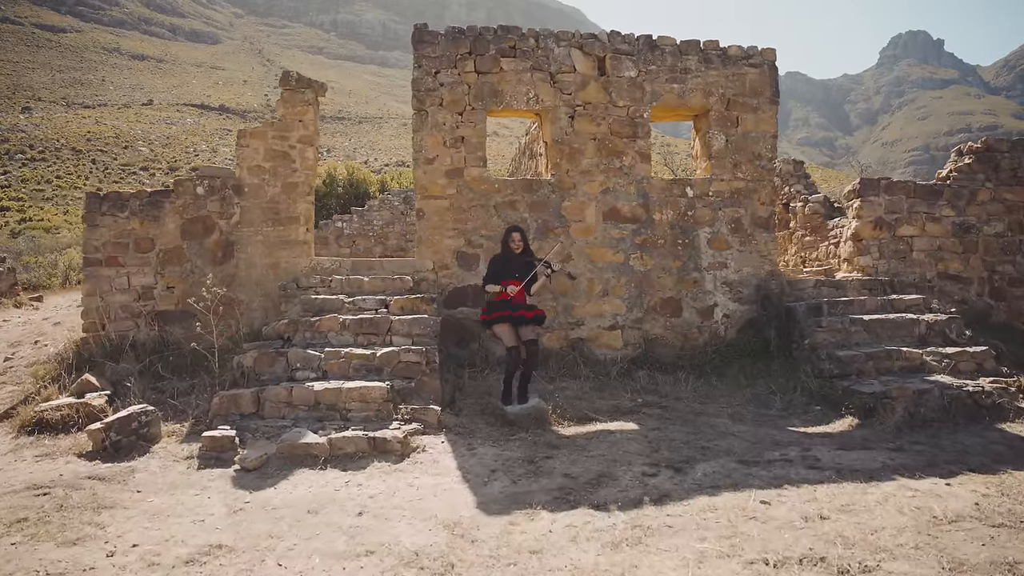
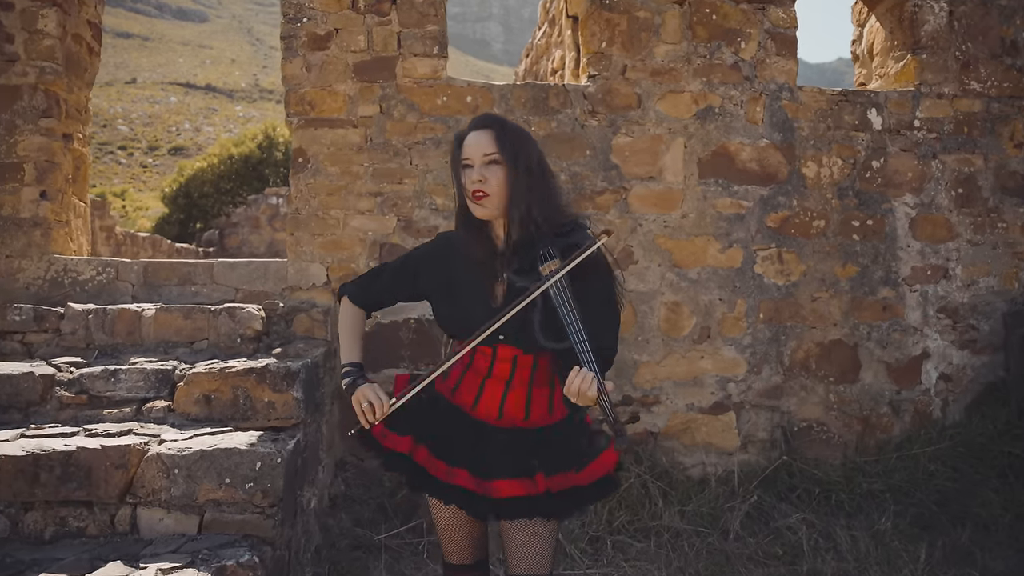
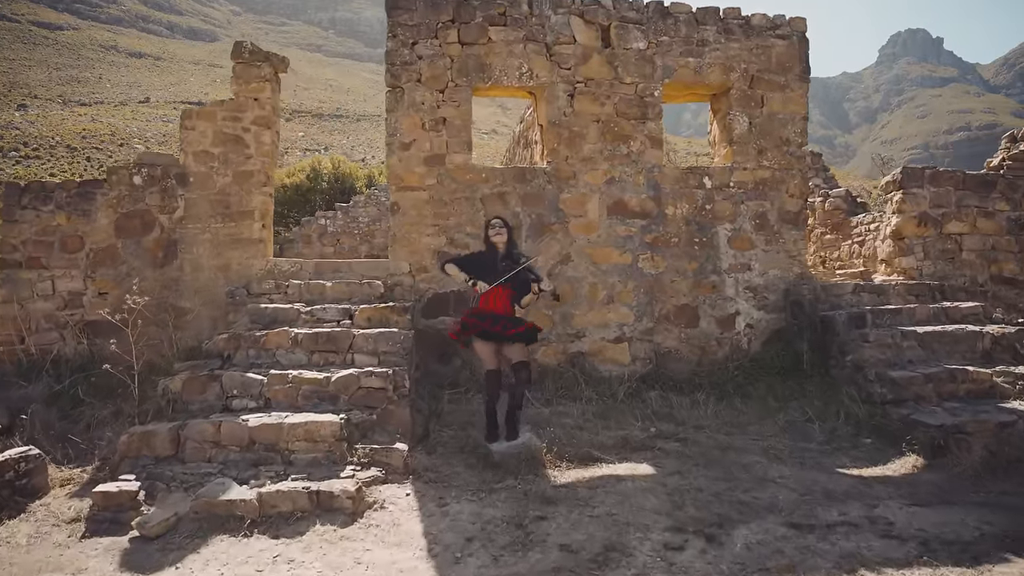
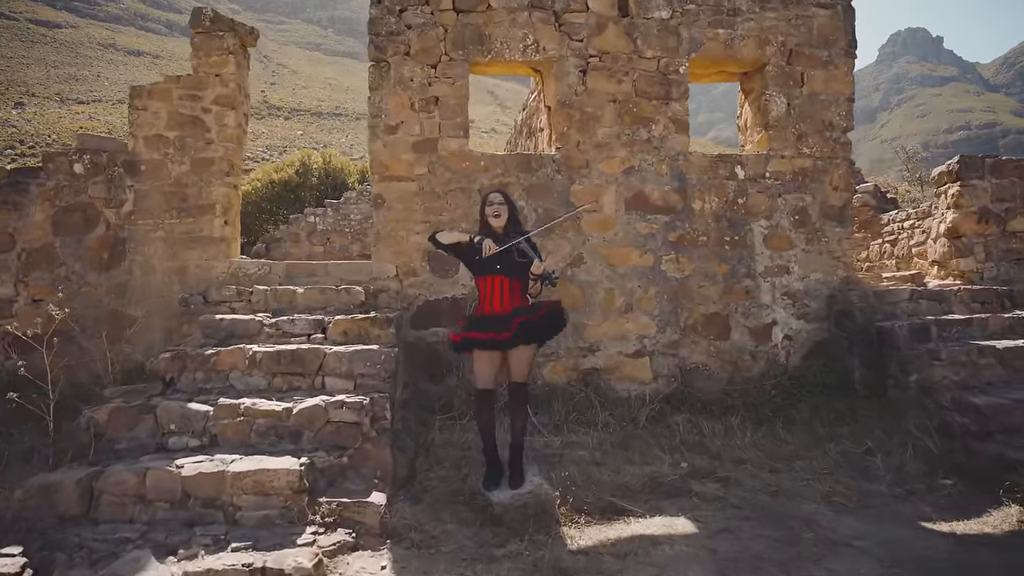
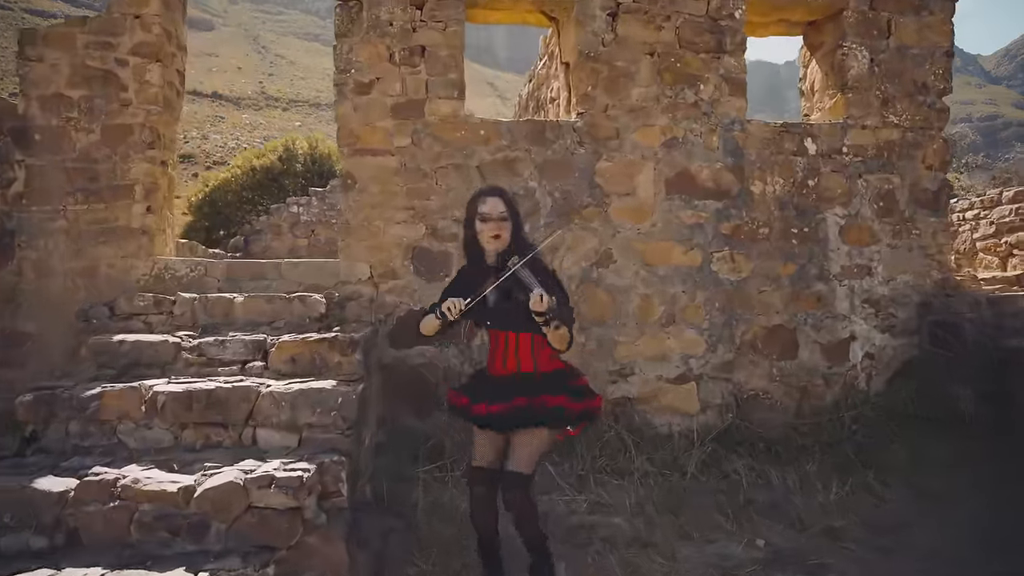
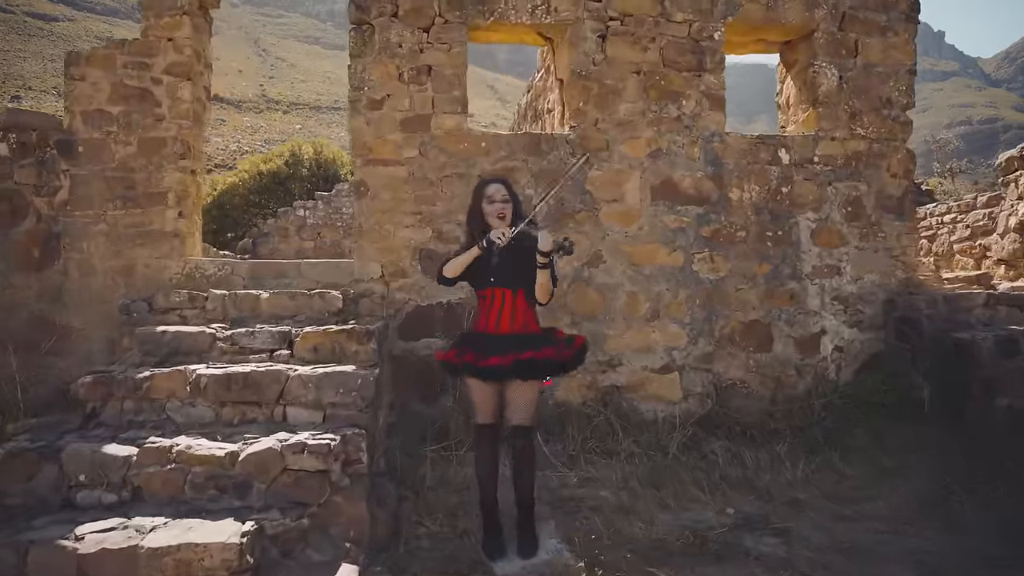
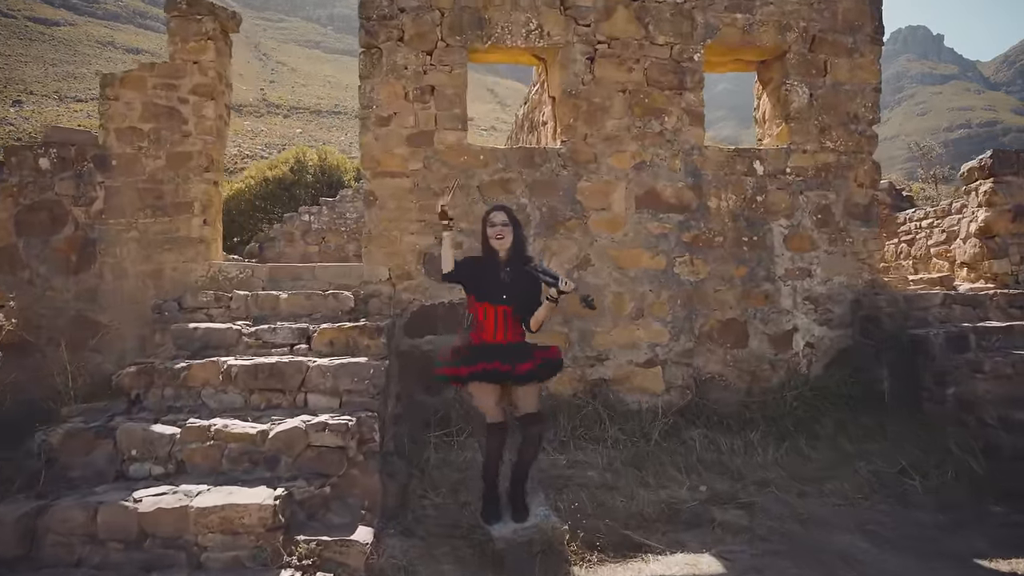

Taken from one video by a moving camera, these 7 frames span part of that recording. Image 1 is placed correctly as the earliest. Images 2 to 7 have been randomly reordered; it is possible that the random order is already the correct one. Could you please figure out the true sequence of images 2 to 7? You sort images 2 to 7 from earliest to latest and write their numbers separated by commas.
3, 4, 7, 6, 5, 2
